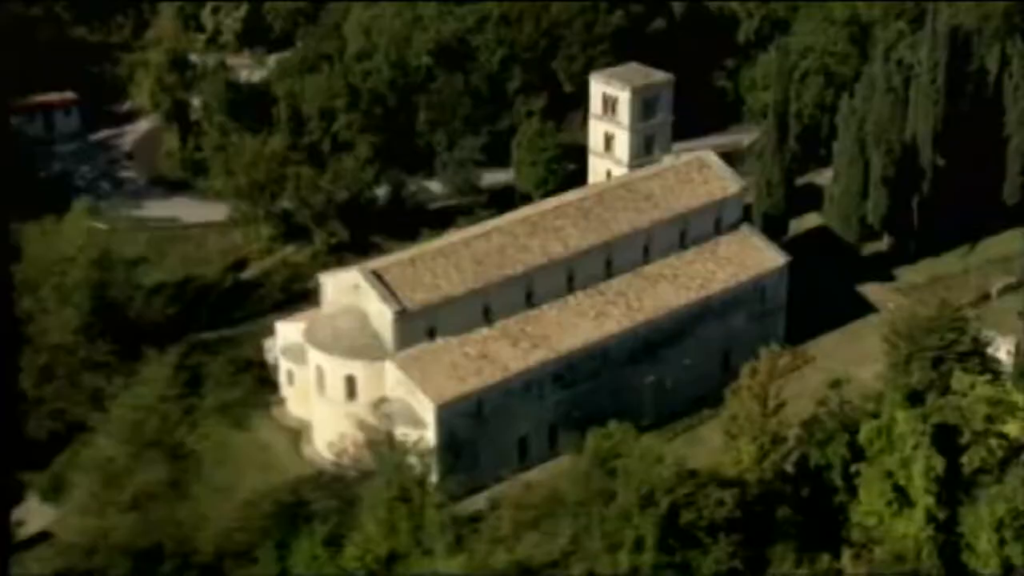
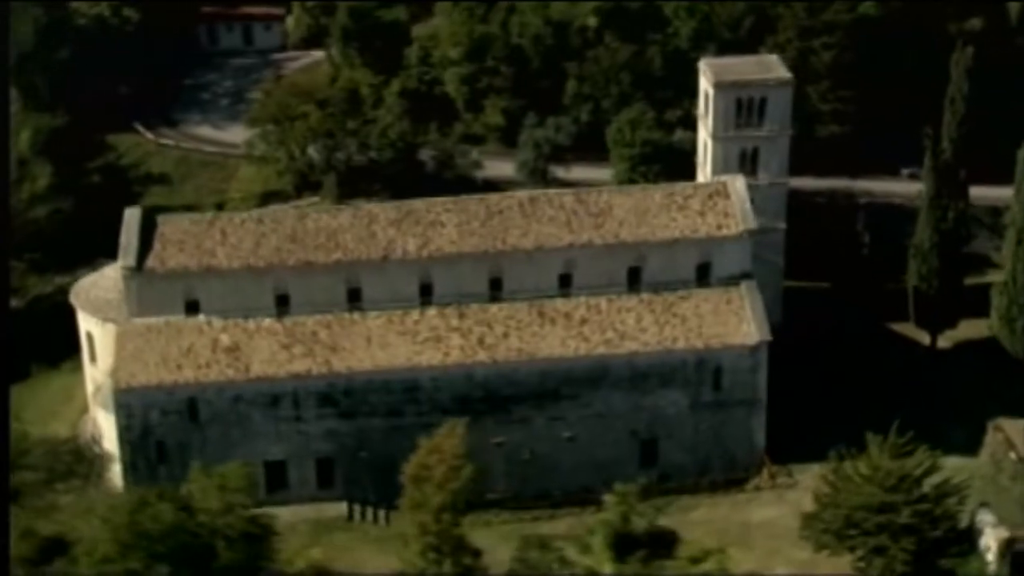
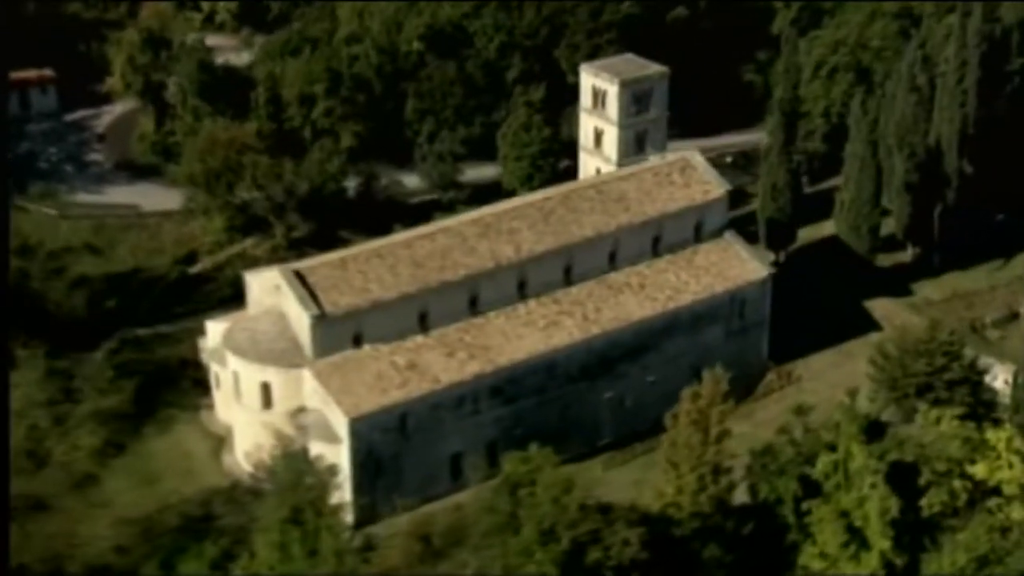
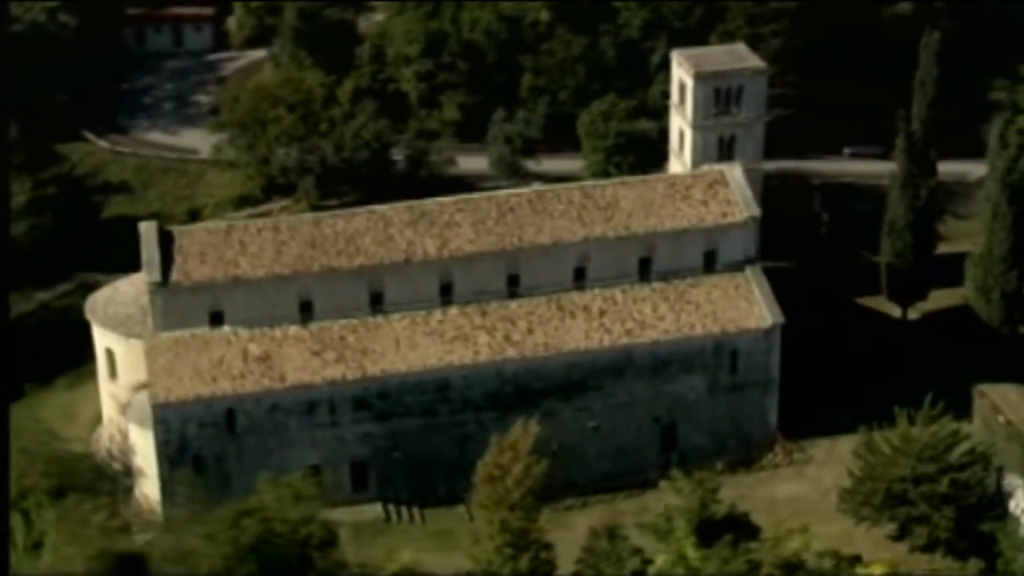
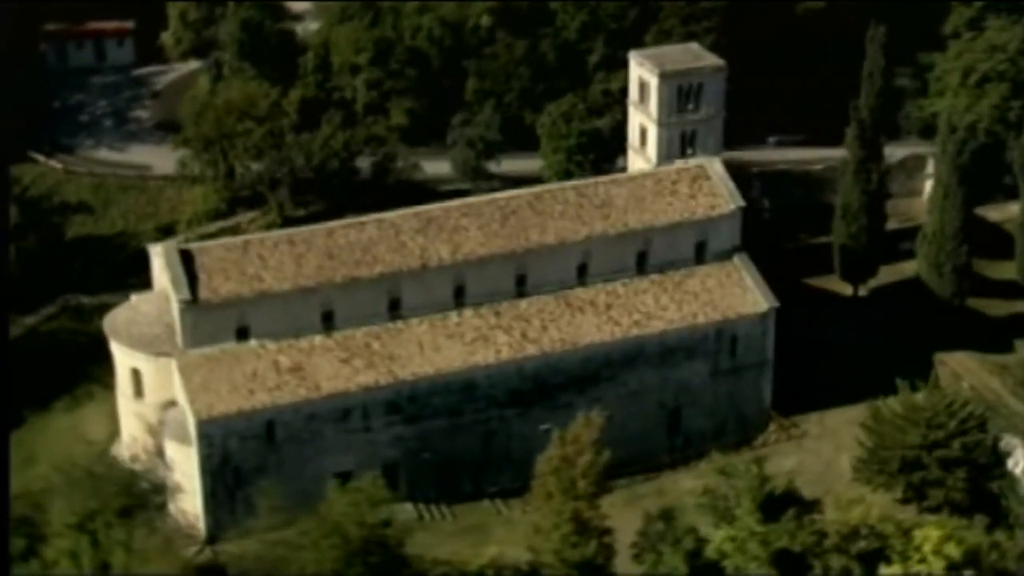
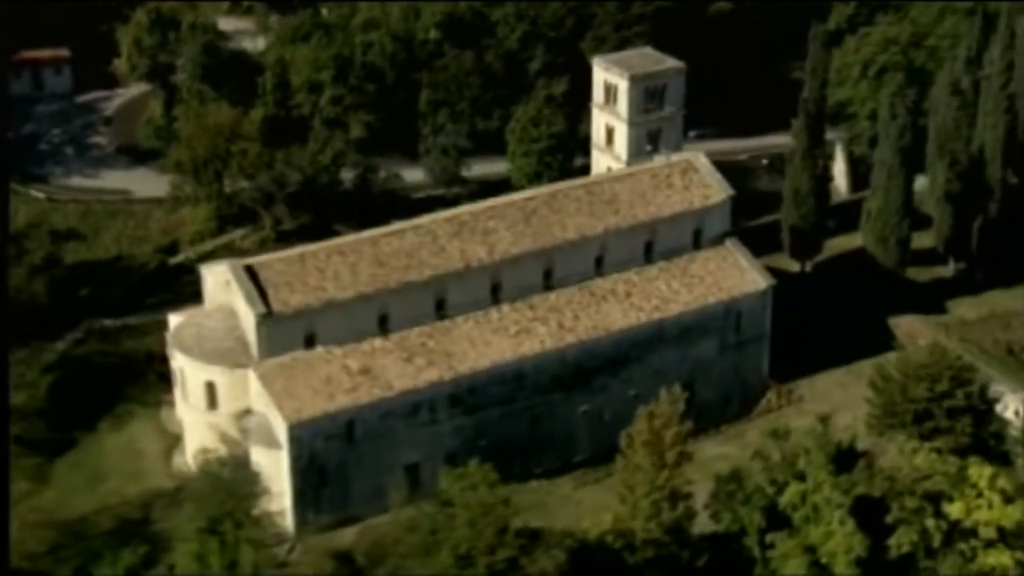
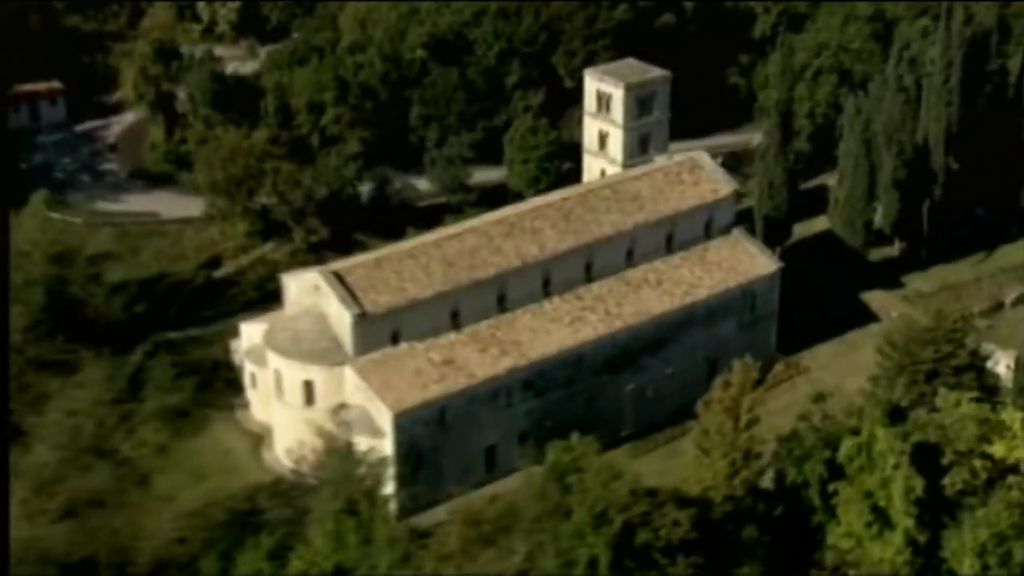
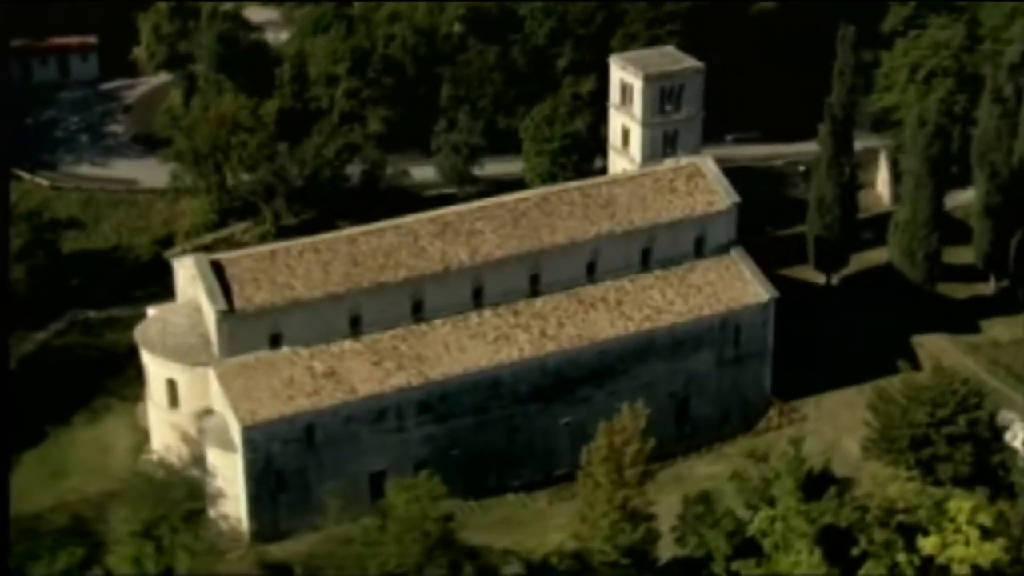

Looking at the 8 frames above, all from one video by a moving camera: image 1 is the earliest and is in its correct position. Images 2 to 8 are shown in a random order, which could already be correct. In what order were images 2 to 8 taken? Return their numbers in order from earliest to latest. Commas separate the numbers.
7, 3, 6, 8, 5, 4, 2
